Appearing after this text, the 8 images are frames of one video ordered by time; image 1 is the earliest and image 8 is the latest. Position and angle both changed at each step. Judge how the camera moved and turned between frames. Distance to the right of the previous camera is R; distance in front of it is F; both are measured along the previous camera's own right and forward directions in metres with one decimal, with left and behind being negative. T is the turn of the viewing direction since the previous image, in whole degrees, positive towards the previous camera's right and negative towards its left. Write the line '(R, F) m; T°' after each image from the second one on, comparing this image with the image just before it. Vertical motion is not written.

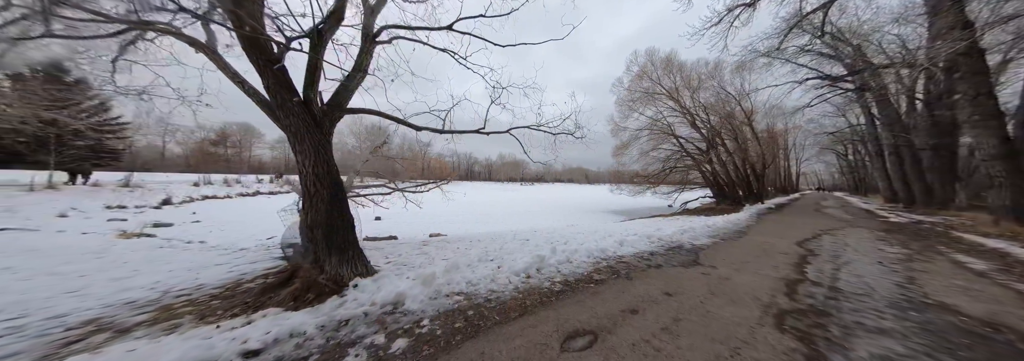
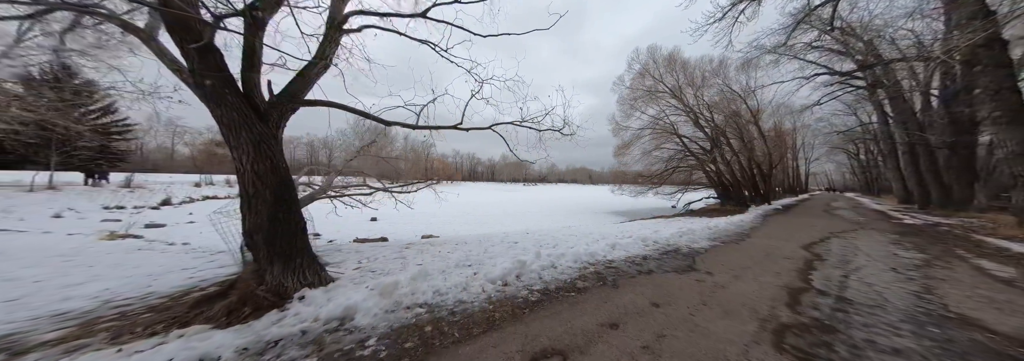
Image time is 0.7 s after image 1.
(+0.3, +0.2) m; -1°
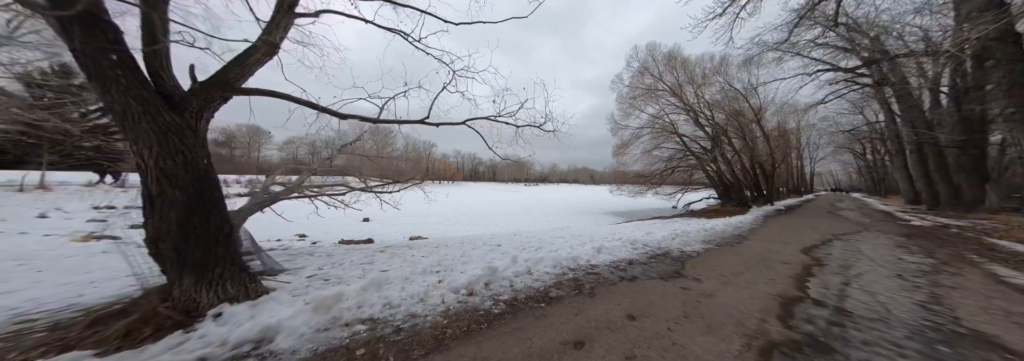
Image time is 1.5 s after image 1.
(+0.4, +0.2) m; -1°
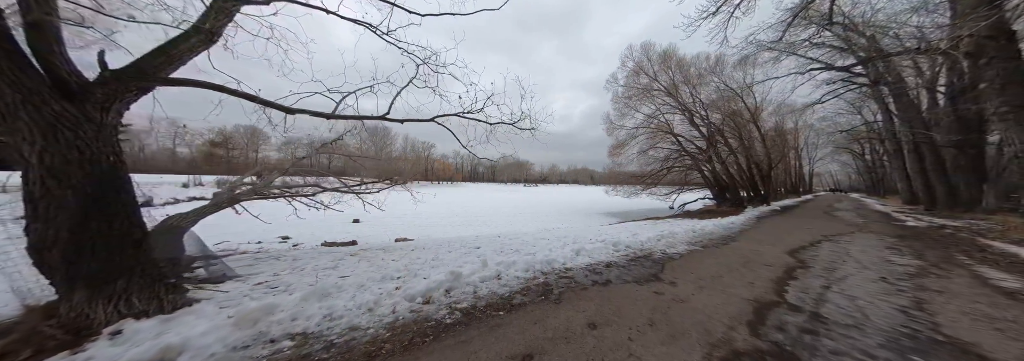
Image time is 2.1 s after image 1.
(+0.4, +0.1) m; 0°
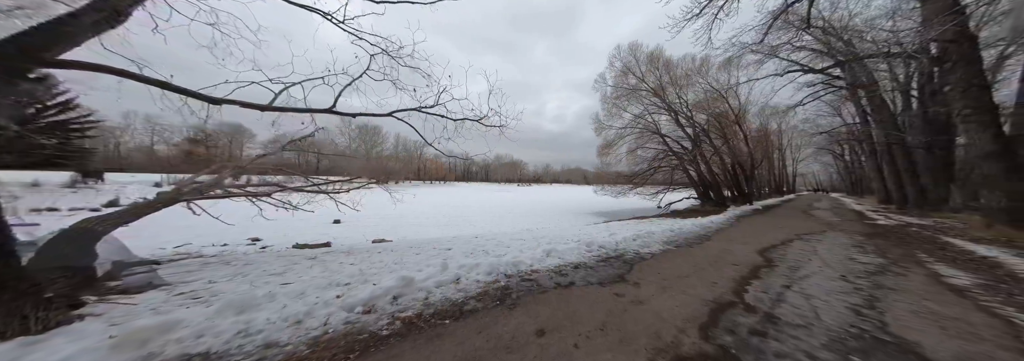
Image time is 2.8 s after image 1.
(+0.4, +0.1) m; +1°
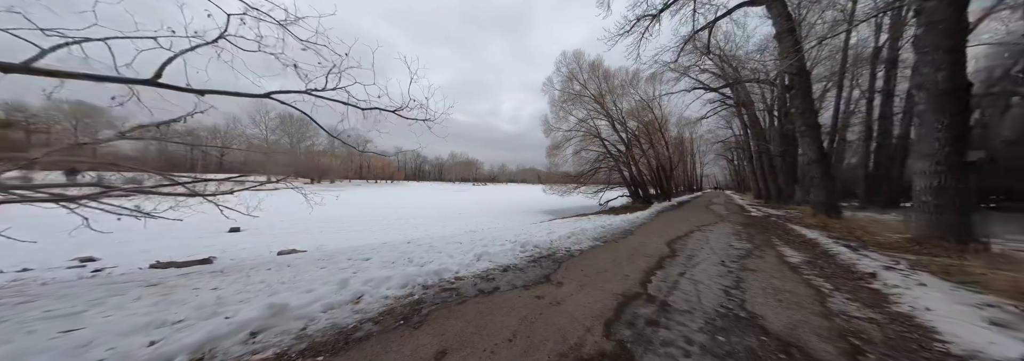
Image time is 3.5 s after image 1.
(+0.4, +0.1) m; +11°
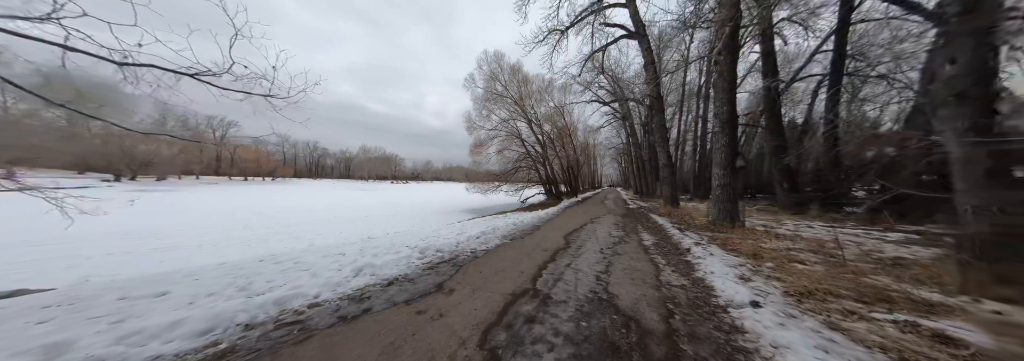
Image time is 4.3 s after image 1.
(+0.5, +0.1) m; +18°
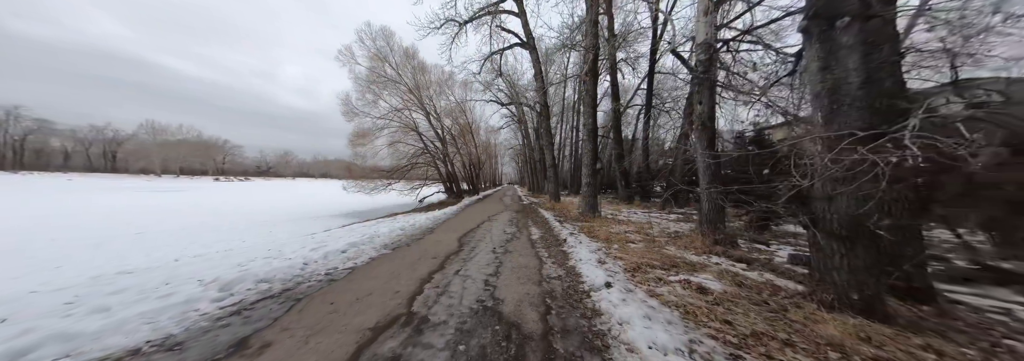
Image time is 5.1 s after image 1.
(+0.3, +0.3) m; +24°
